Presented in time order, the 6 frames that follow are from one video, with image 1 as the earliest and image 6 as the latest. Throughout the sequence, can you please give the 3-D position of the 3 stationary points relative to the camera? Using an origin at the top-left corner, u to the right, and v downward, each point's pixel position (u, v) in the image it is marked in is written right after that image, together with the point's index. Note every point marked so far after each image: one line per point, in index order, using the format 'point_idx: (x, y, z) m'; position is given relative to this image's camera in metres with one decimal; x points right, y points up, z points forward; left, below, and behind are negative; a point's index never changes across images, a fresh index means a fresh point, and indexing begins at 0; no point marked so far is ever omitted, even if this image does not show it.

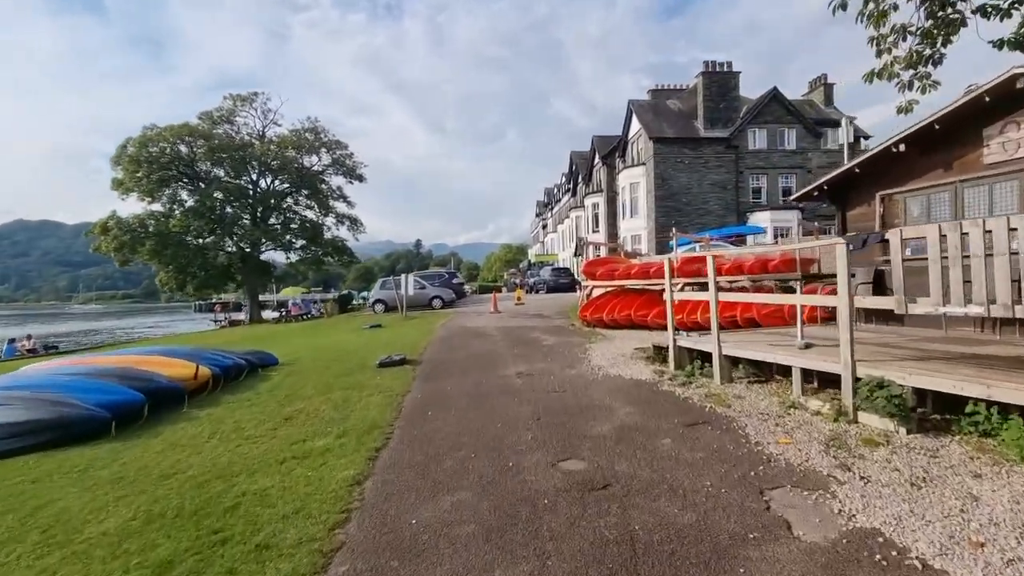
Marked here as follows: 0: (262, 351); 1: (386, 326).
0: (-5.9, -1.5, +12.0) m
1: (-4.7, -1.5, +19.2) m
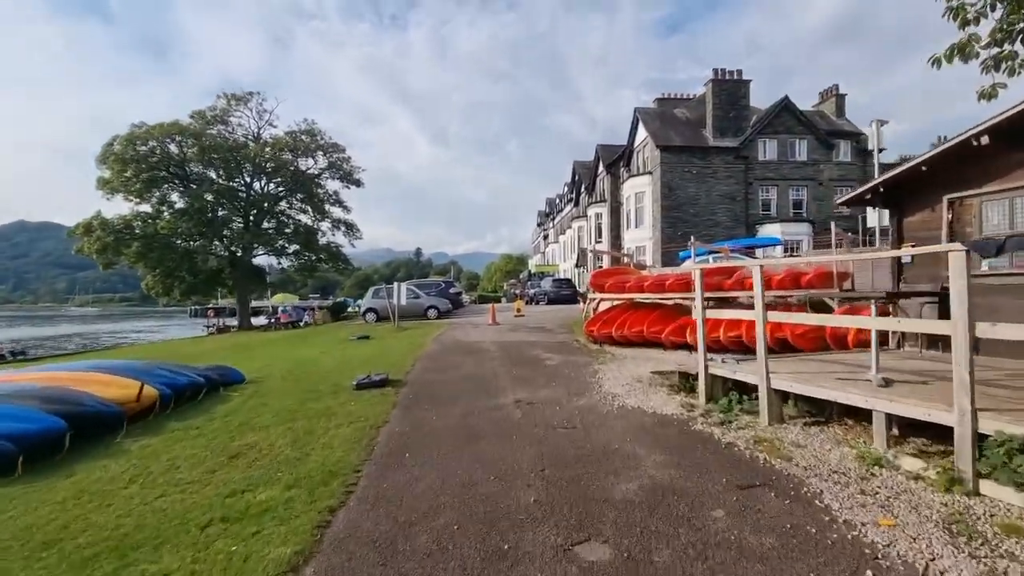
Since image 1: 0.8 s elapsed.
0: (-6.0, -1.6, +10.6) m
1: (-4.7, -1.8, +17.8) m
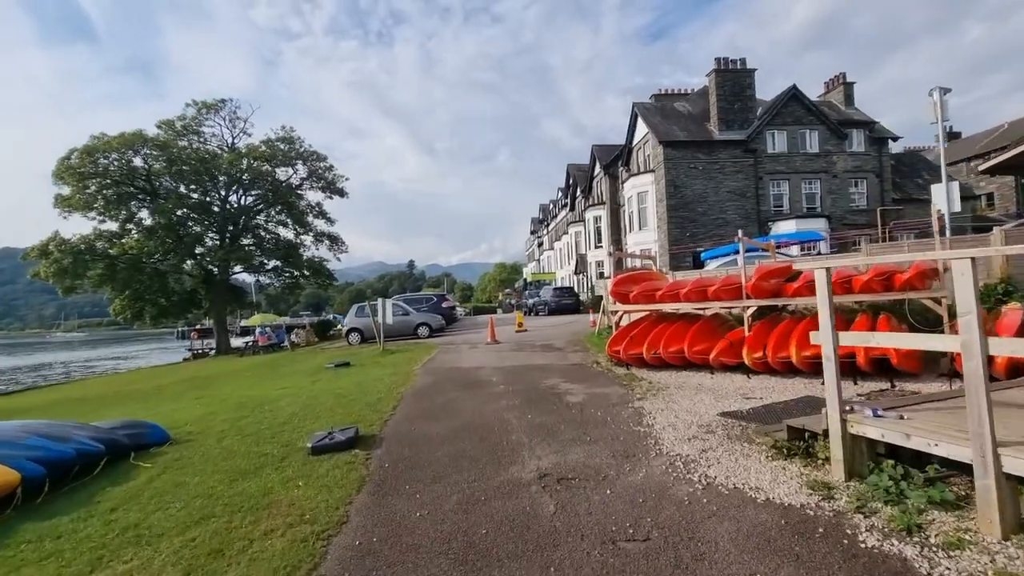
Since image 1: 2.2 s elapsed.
0: (-5.7, -2.1, +7.9) m
1: (-4.6, -2.3, +15.2) m
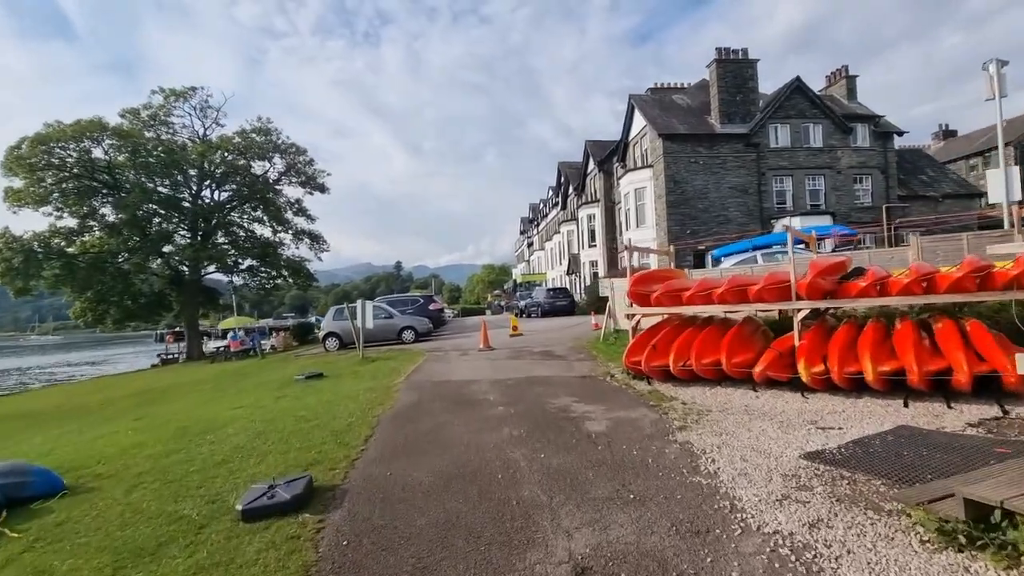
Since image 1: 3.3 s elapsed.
0: (-5.7, -2.1, +6.0) m
1: (-4.7, -2.3, +13.2) m
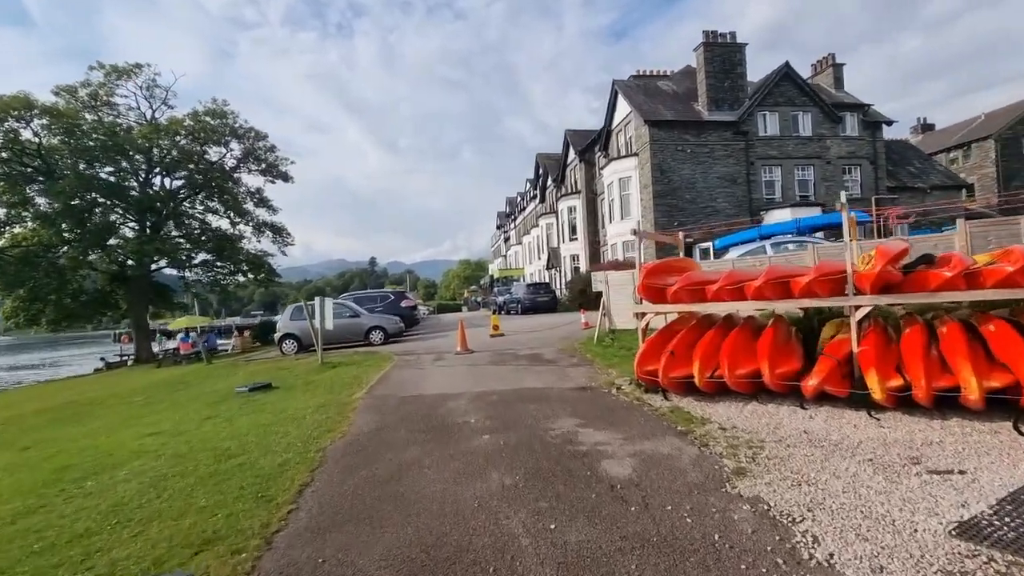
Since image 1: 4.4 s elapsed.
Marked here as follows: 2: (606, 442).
0: (-5.7, -2.0, +3.8) m
1: (-5.0, -2.2, +11.1) m
2: (+1.1, -1.7, +5.9) m
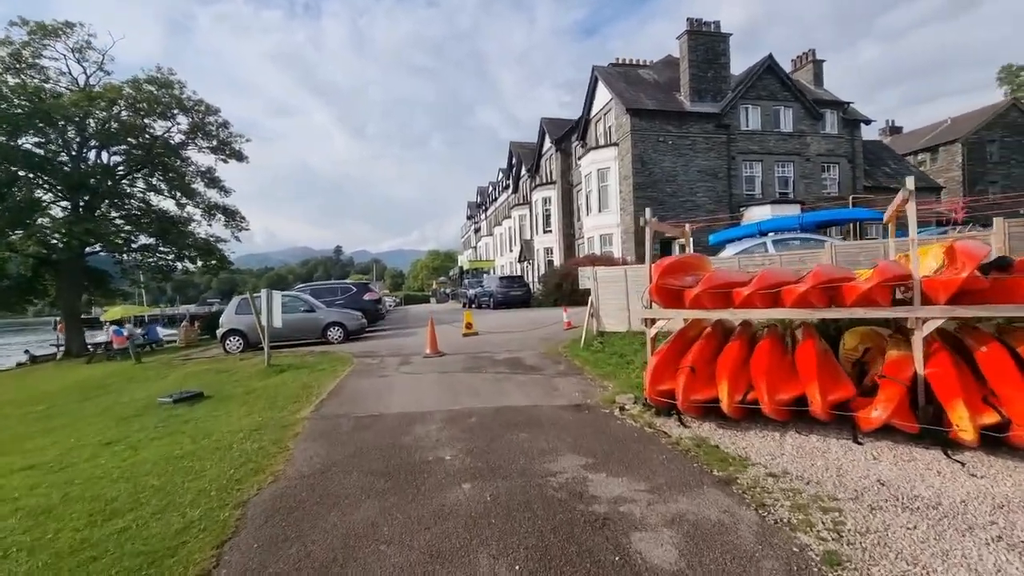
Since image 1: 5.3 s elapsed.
0: (-5.6, -2.0, +2.0) m
1: (-5.4, -2.1, +9.3) m
2: (+1.0, -1.8, +4.4) m
